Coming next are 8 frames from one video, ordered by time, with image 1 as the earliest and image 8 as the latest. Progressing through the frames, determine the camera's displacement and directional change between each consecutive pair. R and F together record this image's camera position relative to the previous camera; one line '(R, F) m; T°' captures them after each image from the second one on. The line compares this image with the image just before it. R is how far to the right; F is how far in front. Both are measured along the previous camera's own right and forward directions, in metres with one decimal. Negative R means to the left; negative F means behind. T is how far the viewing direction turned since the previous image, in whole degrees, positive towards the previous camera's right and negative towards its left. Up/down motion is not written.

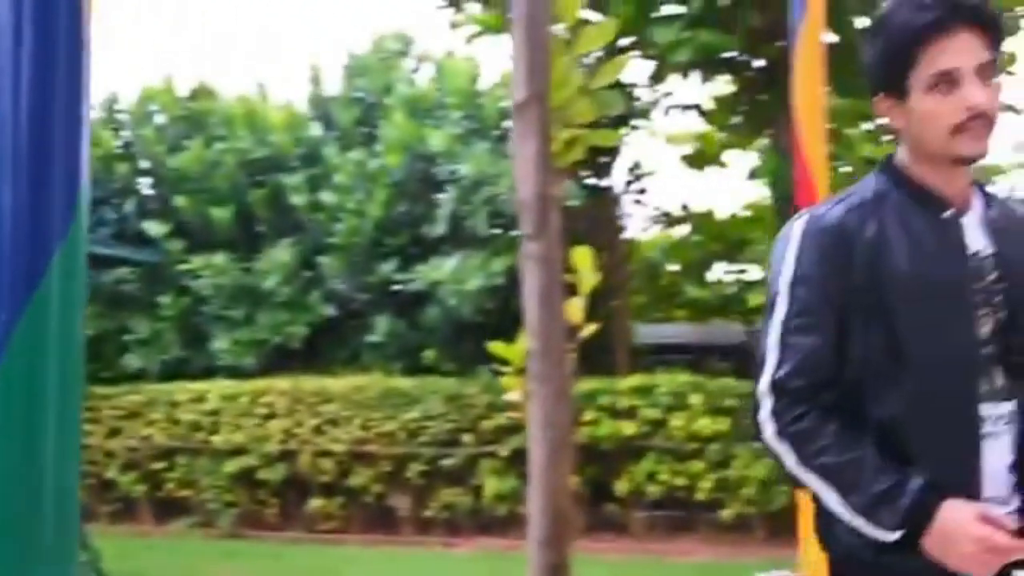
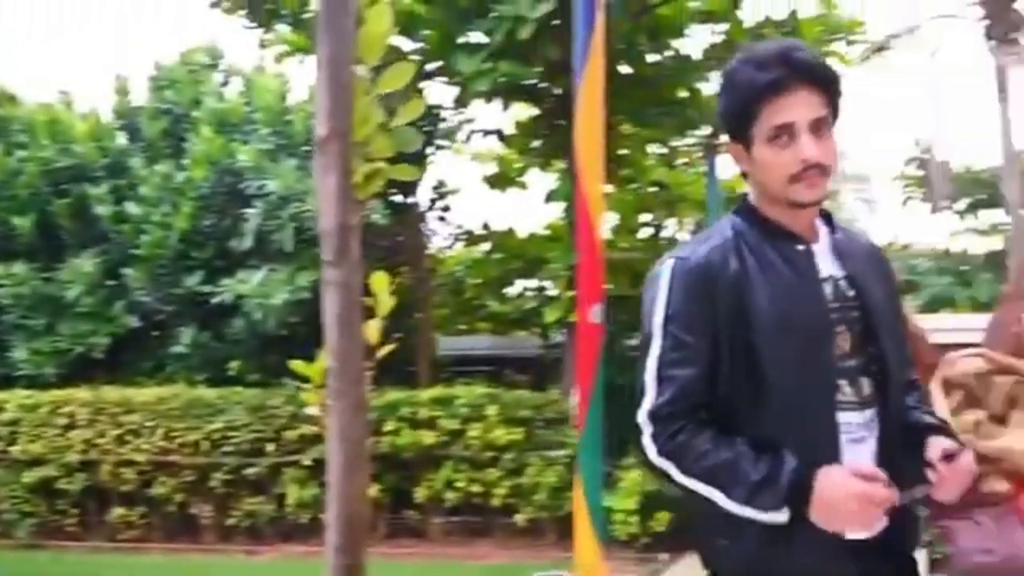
(0.0, -0.5) m; +8°
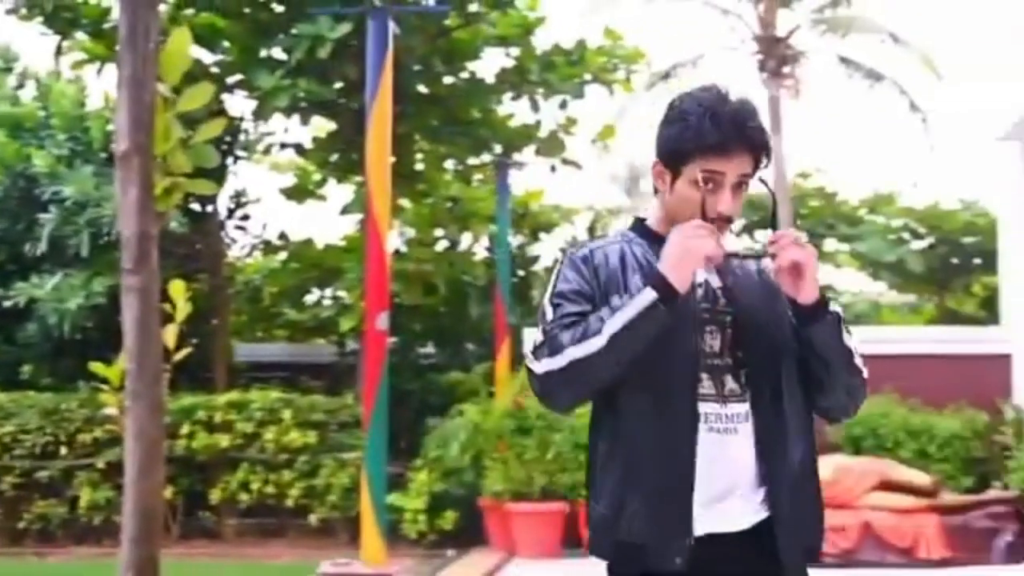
(0.0, -0.6) m; +9°
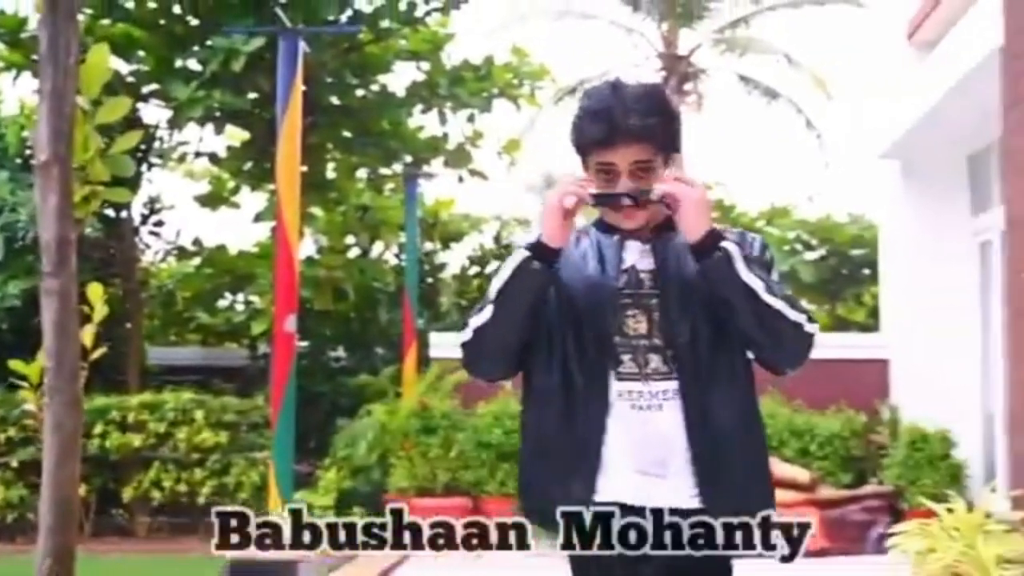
(+0.1, -0.5) m; +4°
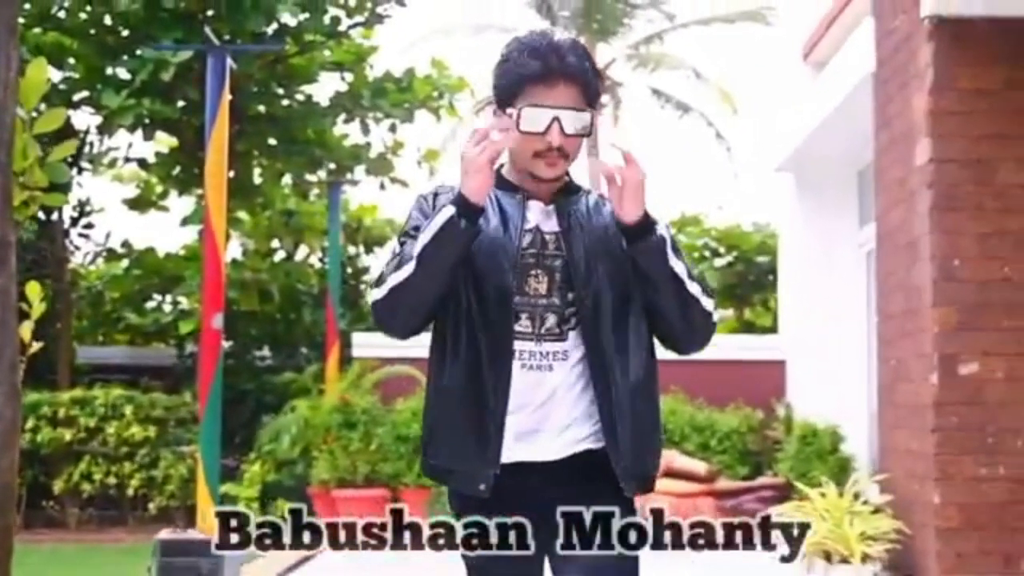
(+0.1, -0.7) m; +3°
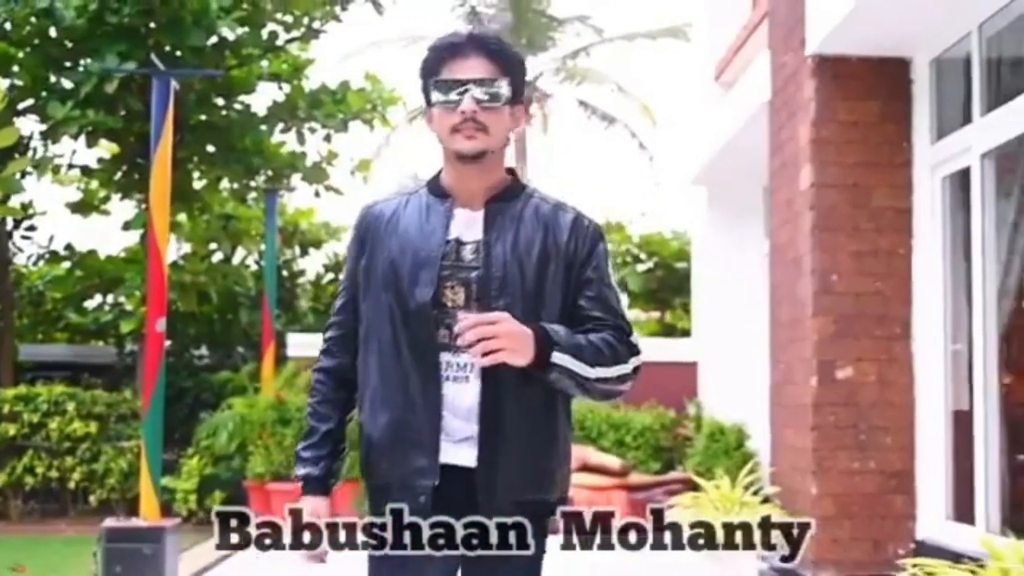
(+0.1, -0.8) m; +3°
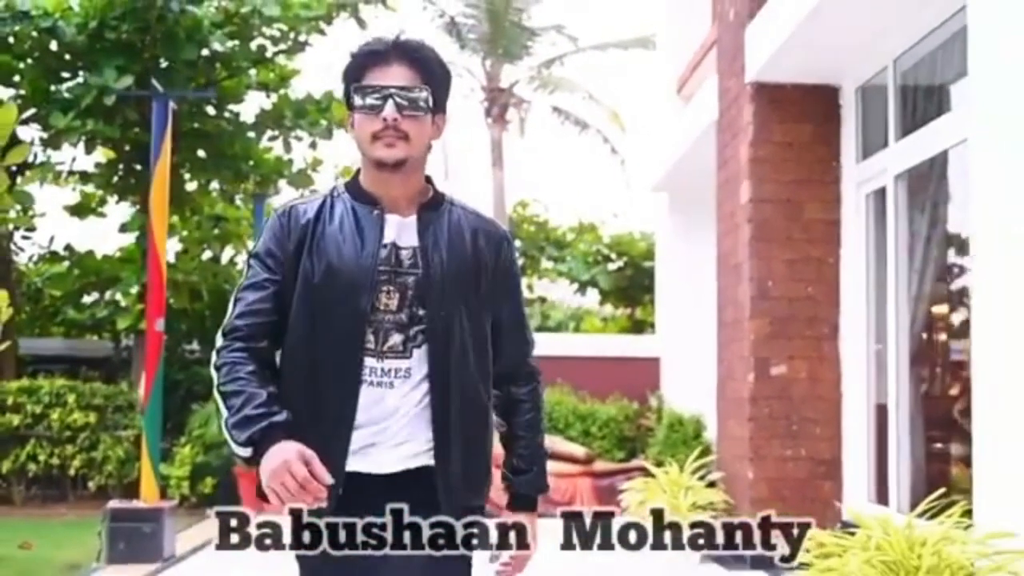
(+0.2, -1.0) m; +1°
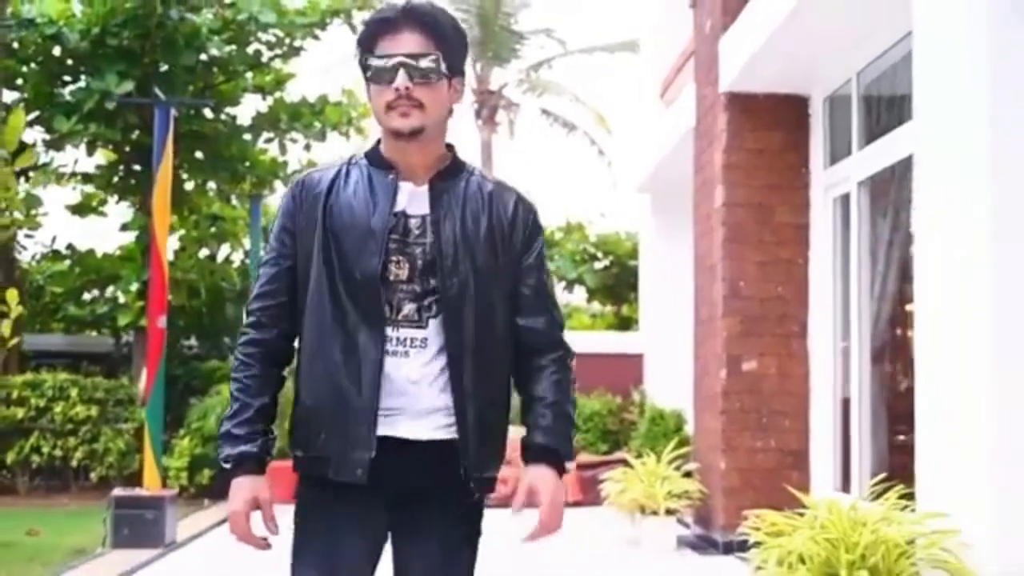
(+0.1, -0.5) m; 0°
